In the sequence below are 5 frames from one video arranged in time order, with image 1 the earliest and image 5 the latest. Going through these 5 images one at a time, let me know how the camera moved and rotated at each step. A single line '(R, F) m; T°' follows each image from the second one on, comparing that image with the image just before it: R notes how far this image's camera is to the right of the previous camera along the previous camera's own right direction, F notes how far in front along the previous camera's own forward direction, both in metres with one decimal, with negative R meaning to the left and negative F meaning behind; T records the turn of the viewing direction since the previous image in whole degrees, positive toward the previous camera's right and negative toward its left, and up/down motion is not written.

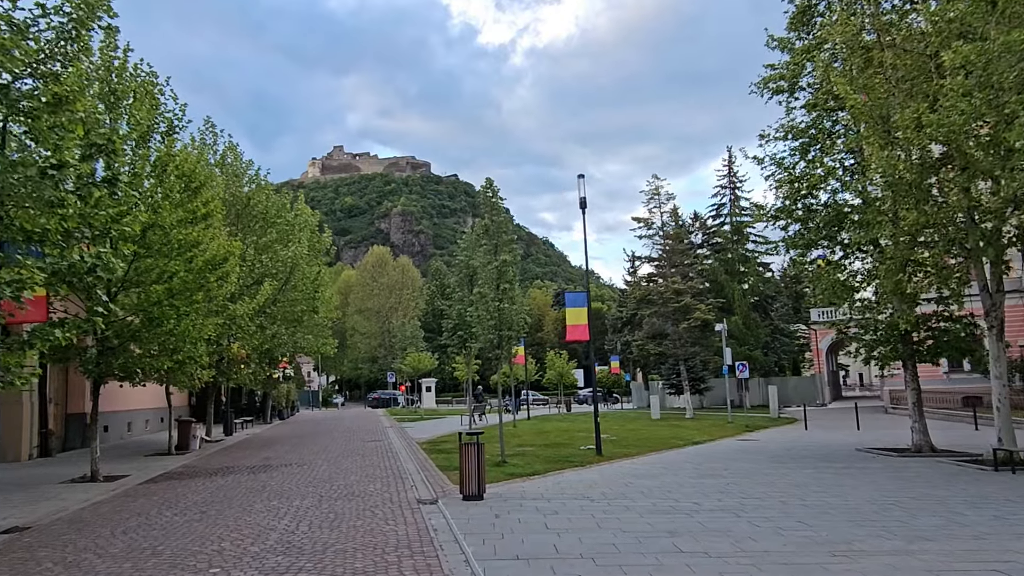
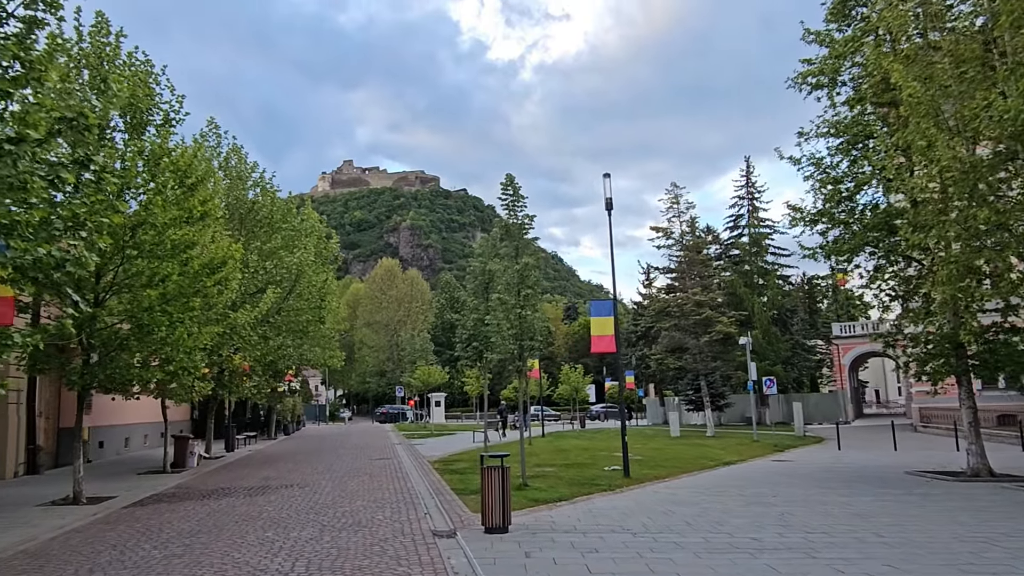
(-0.3, +1.4) m; -1°
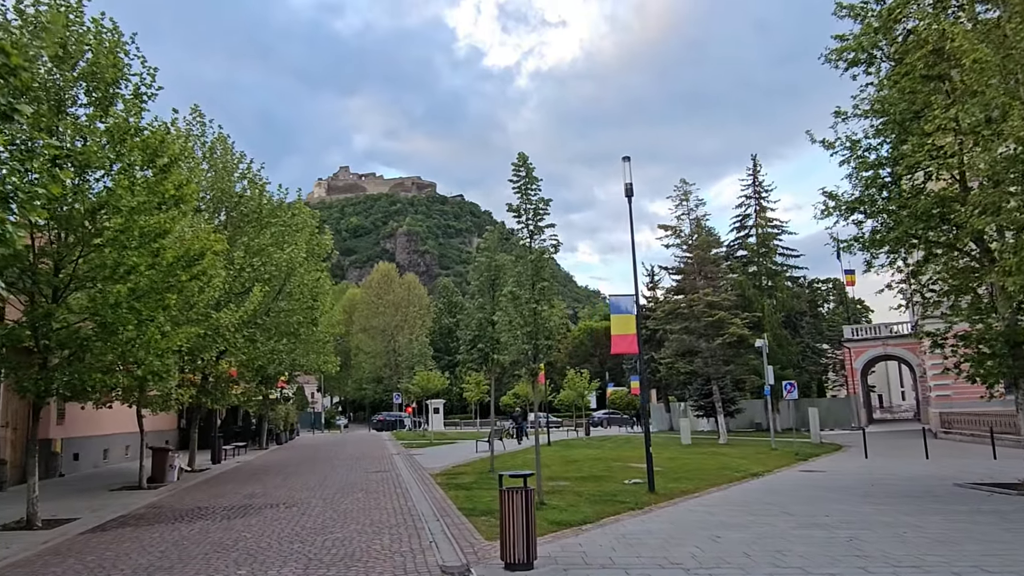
(-0.3, +1.7) m; 0°
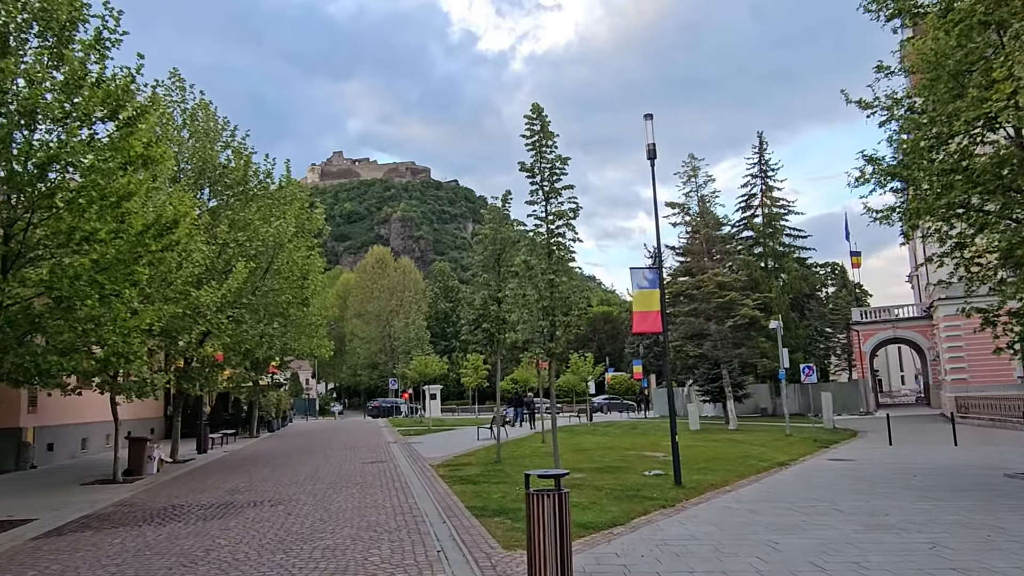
(-0.3, +1.6) m; 0°
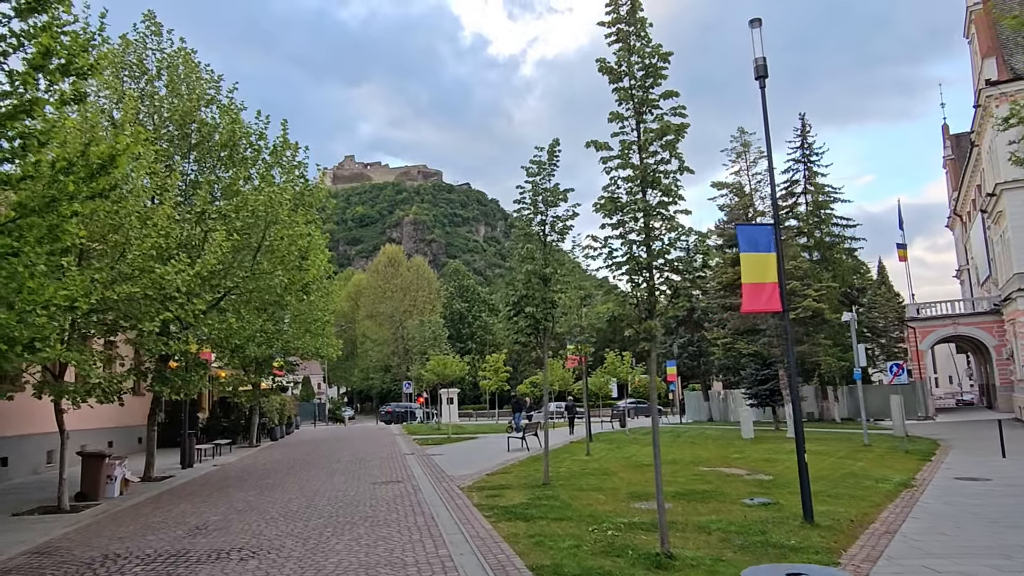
(-0.8, +3.9) m; -1°
